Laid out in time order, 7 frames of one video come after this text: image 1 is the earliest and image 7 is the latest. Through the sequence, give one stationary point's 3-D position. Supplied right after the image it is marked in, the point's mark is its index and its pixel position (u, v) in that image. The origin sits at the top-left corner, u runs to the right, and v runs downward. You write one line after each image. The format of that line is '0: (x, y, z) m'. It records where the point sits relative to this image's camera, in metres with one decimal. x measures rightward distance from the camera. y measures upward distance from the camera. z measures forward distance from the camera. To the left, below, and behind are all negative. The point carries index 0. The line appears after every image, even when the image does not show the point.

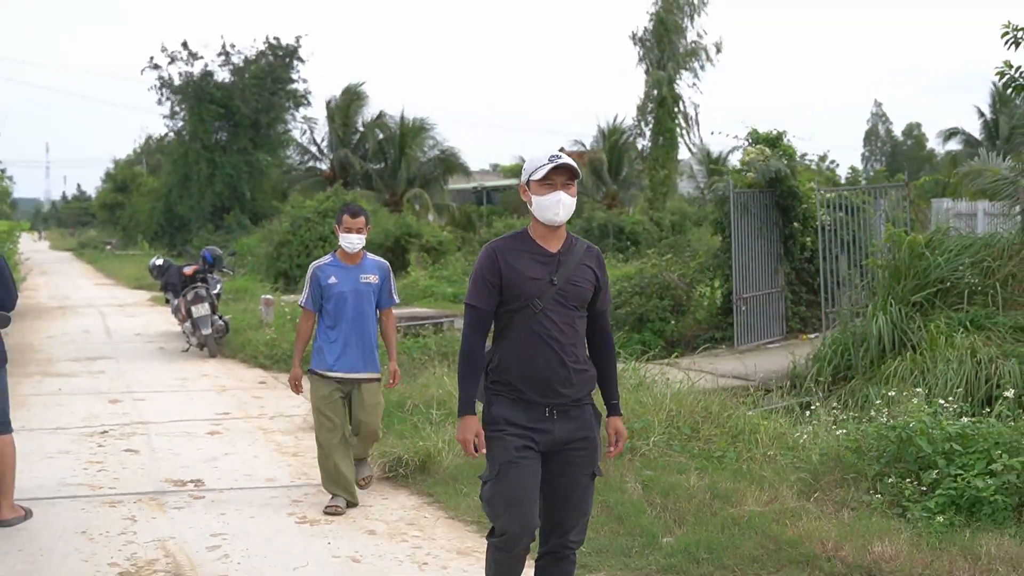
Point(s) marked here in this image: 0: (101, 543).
0: (-1.3, -0.8, +4.6) m
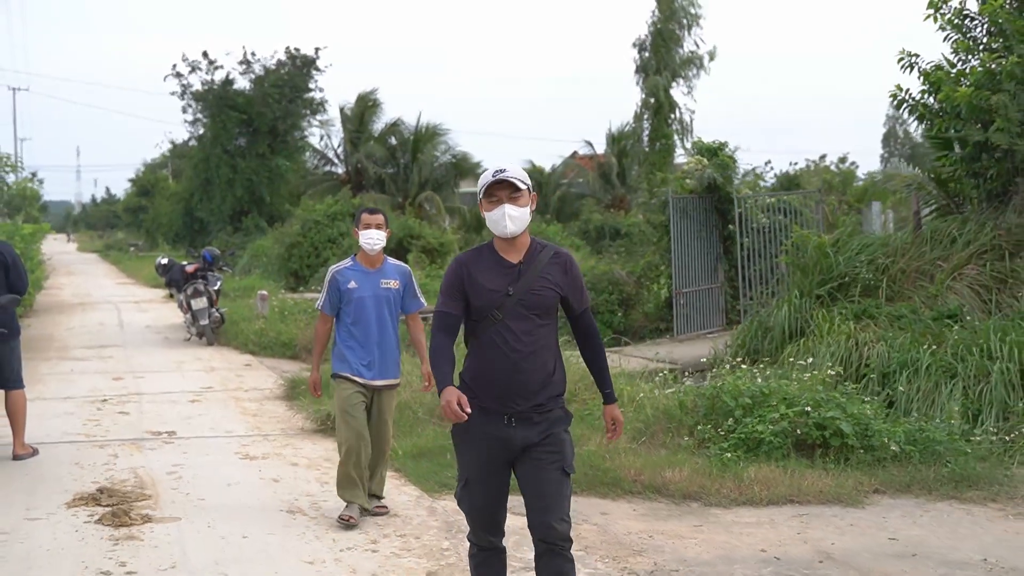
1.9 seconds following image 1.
0: (-1.8, -0.8, +6.0) m
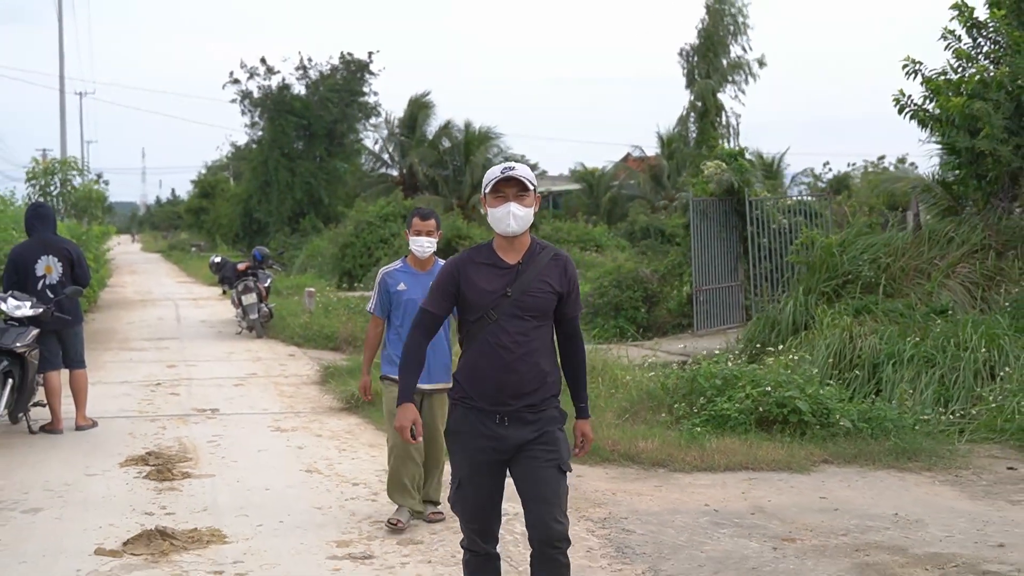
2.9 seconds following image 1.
0: (-1.8, -0.7, +6.9) m
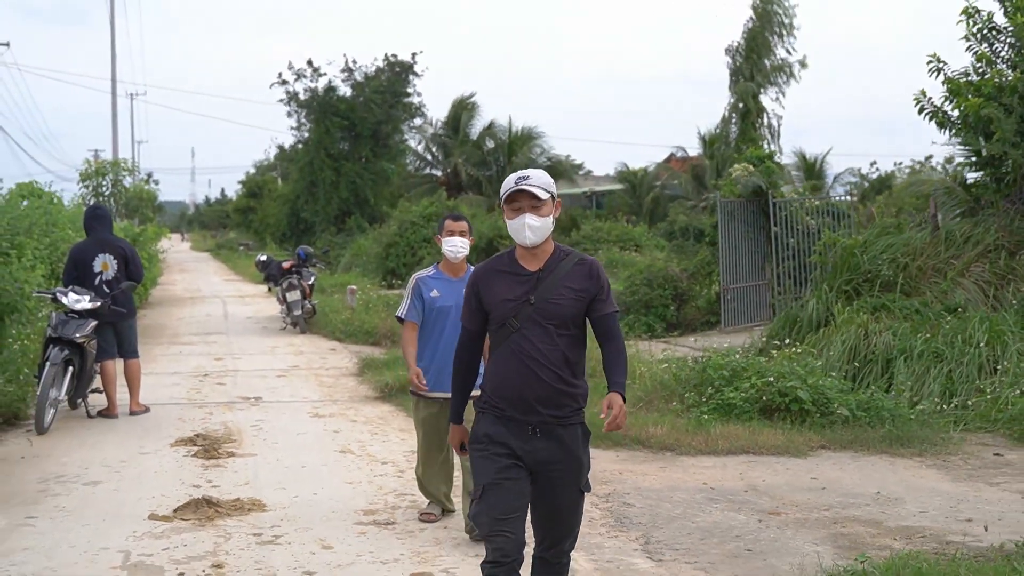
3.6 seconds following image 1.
0: (-1.7, -0.7, +7.5) m
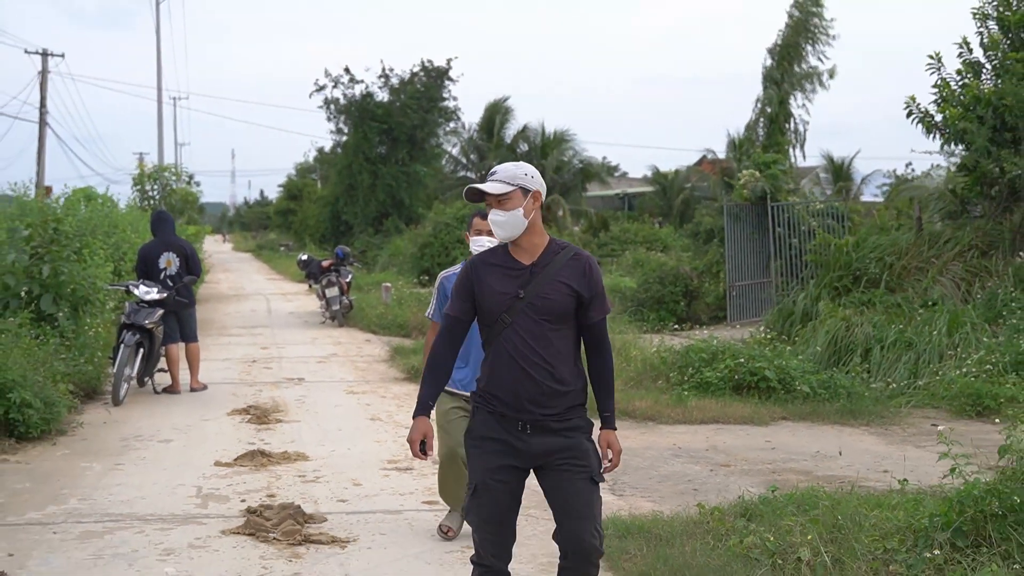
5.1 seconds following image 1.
0: (-1.6, -0.7, +8.8) m
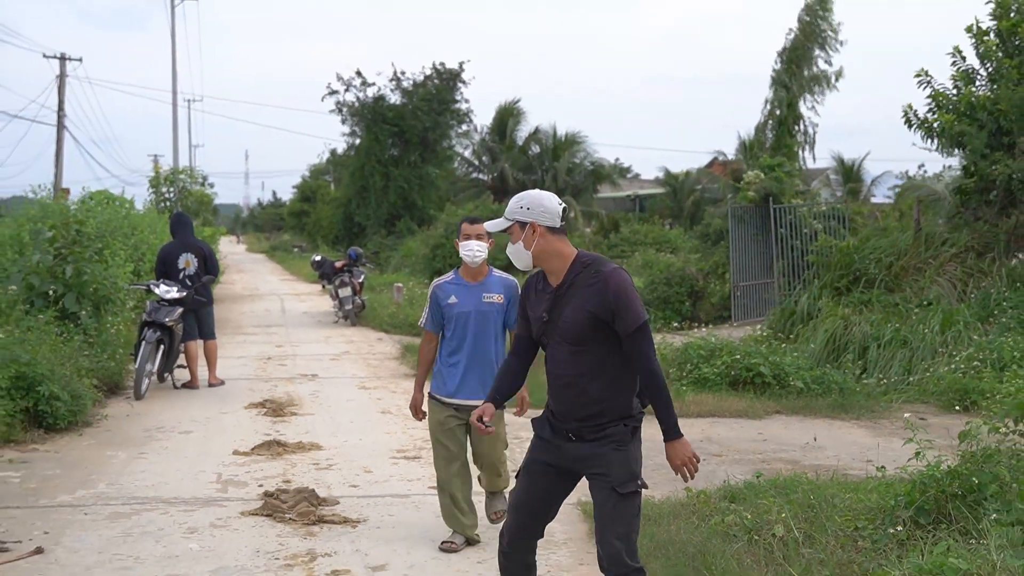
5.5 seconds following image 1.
0: (-1.6, -0.7, +9.1) m
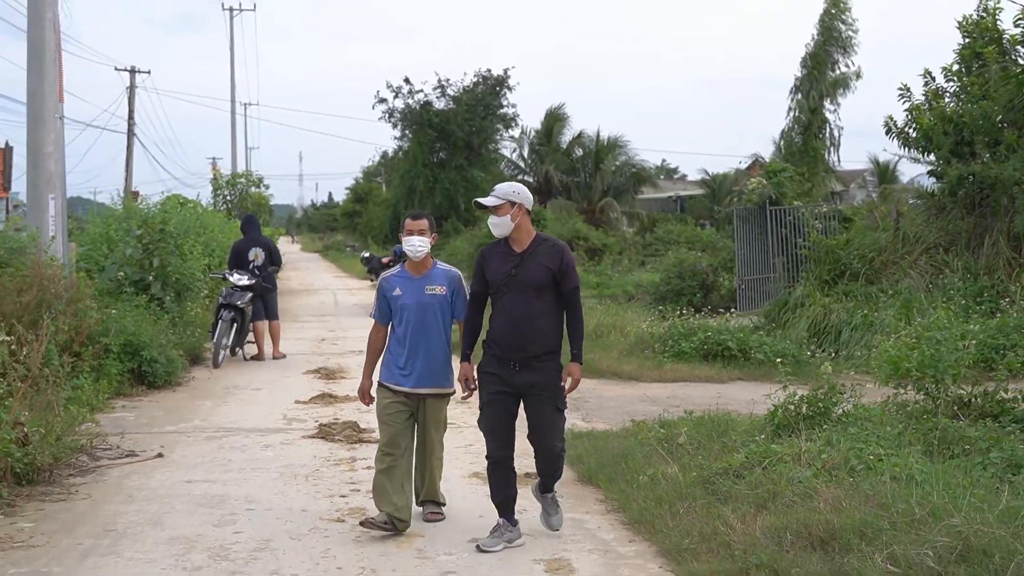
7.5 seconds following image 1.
0: (-1.5, -0.6, +11.0) m
